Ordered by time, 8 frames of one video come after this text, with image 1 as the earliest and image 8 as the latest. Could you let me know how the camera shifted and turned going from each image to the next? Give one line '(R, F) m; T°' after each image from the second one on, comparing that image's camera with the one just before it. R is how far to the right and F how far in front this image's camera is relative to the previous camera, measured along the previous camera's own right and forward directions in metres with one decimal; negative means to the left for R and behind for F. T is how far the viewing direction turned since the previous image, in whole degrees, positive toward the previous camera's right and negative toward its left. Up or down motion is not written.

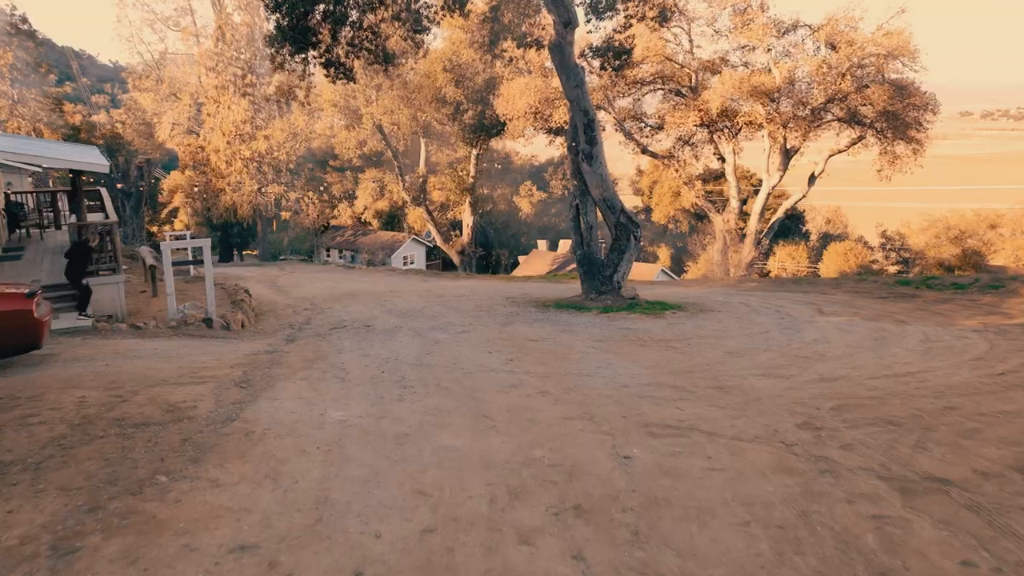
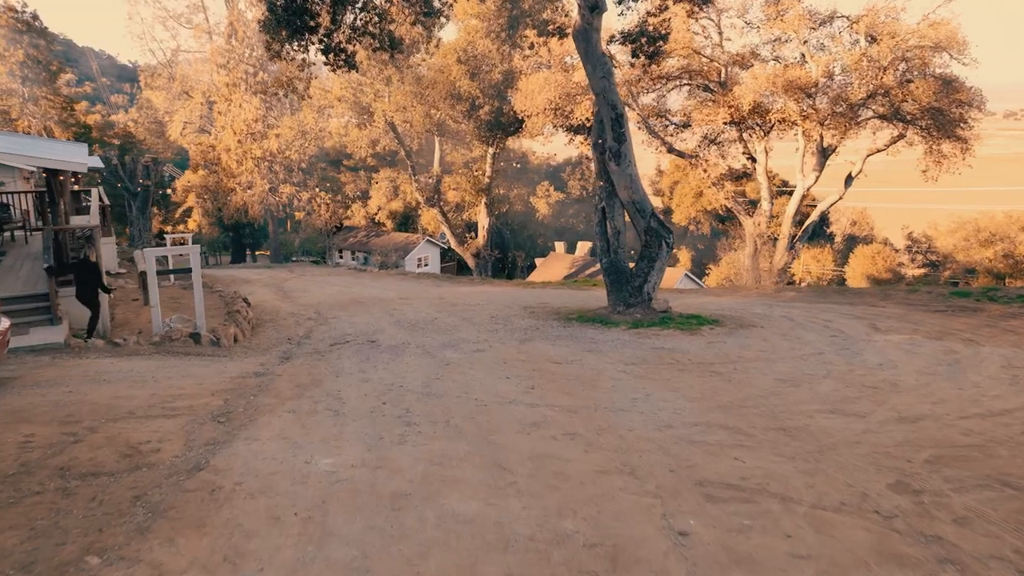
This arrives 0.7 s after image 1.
(-0.1, +1.2) m; -1°
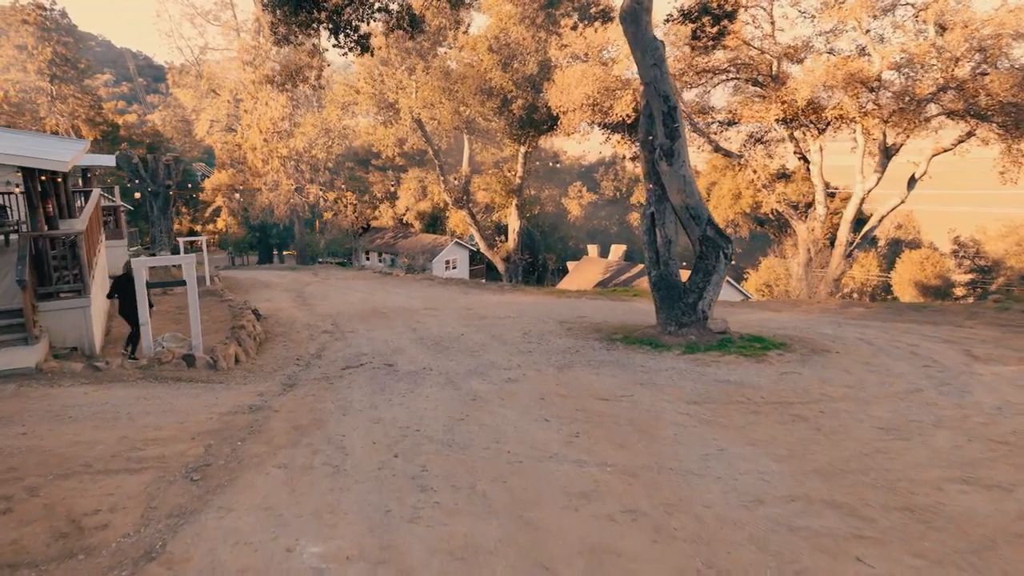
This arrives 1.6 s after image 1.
(-0.1, +1.4) m; -2°
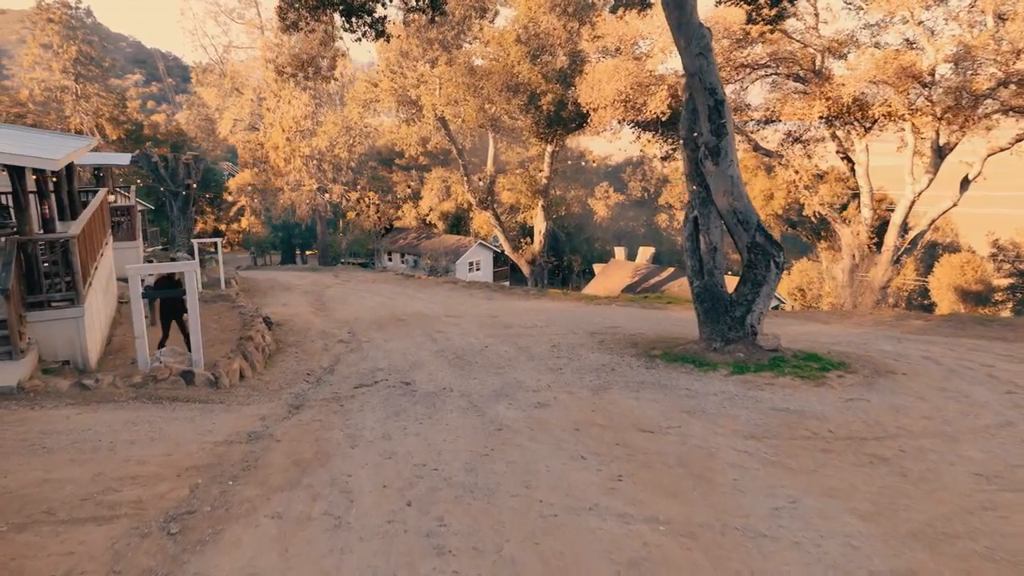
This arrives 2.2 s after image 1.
(-0.1, +0.9) m; -2°
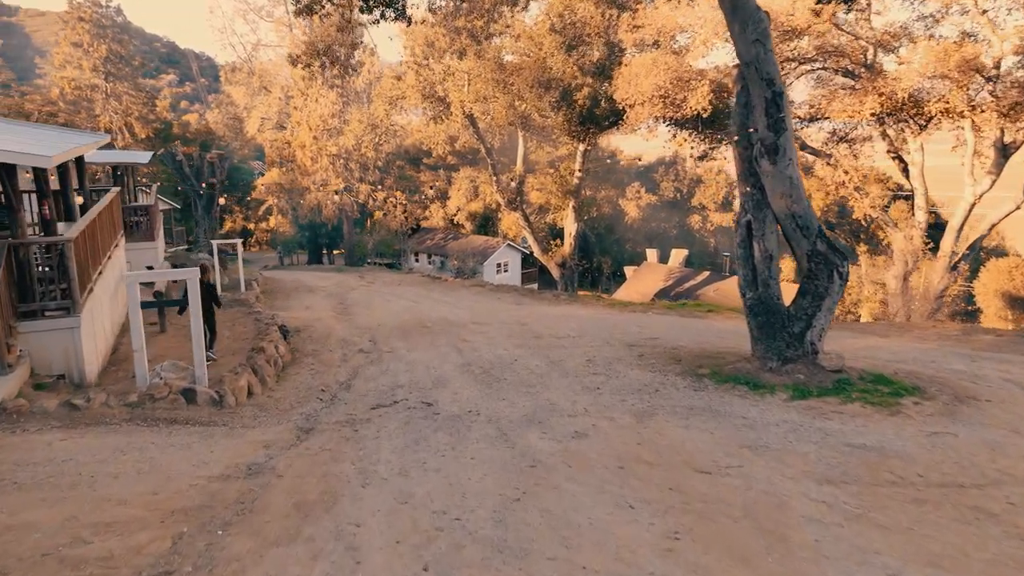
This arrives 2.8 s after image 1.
(-0.1, +0.9) m; -2°
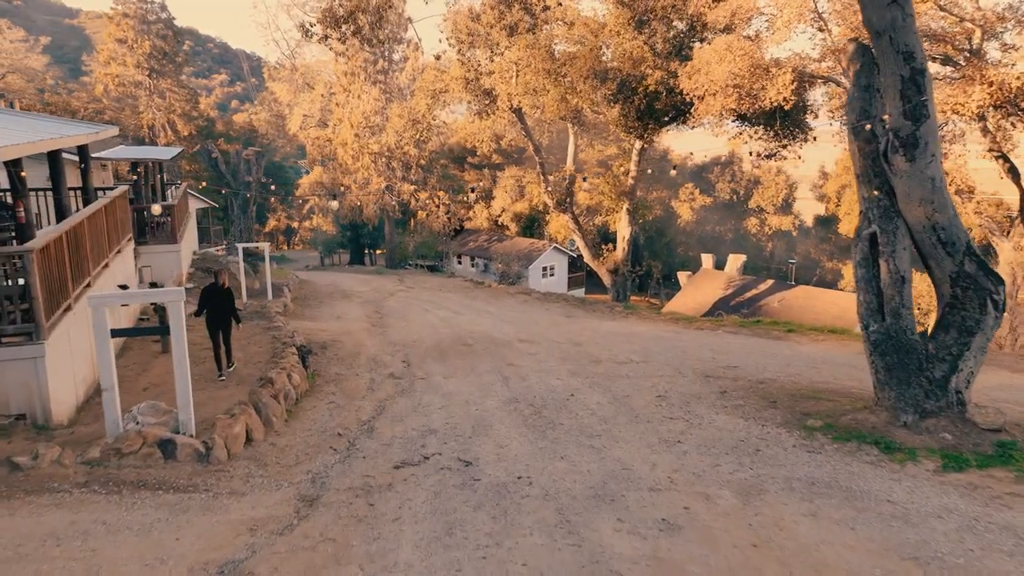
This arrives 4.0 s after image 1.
(-0.2, +1.7) m; -3°
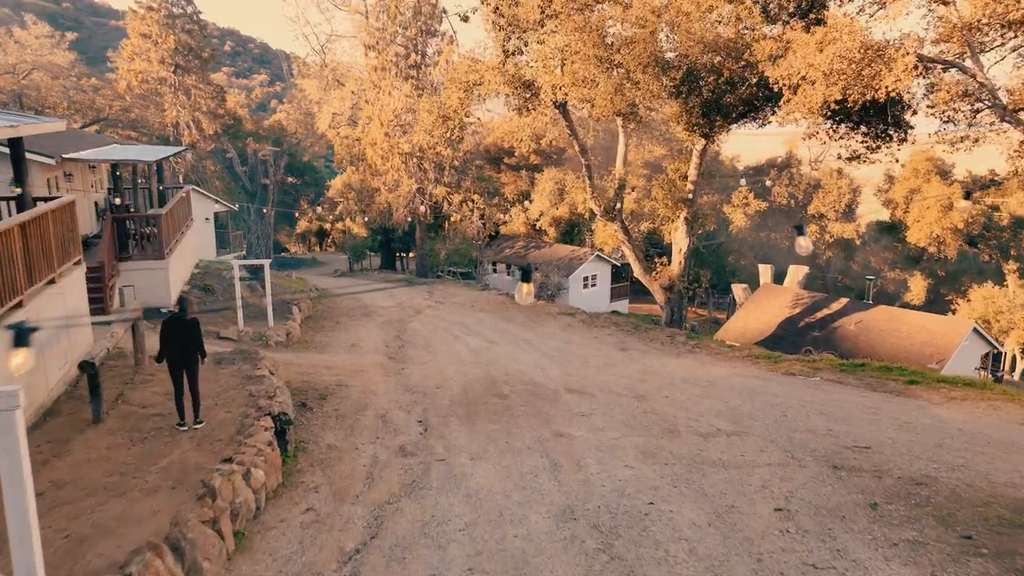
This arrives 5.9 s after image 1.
(-0.2, +2.7) m; -3°
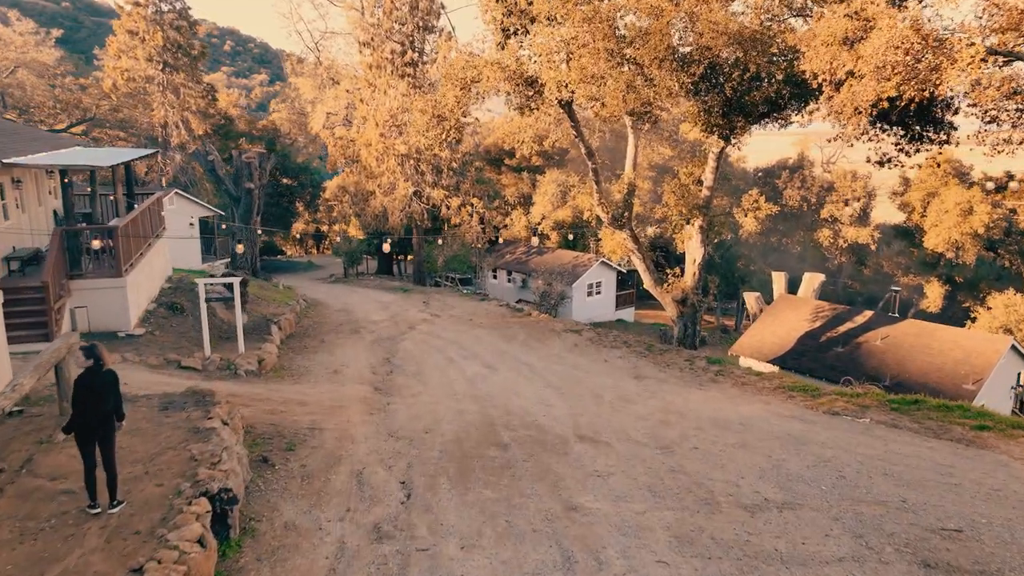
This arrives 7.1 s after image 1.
(0.0, +1.6) m; 0°
